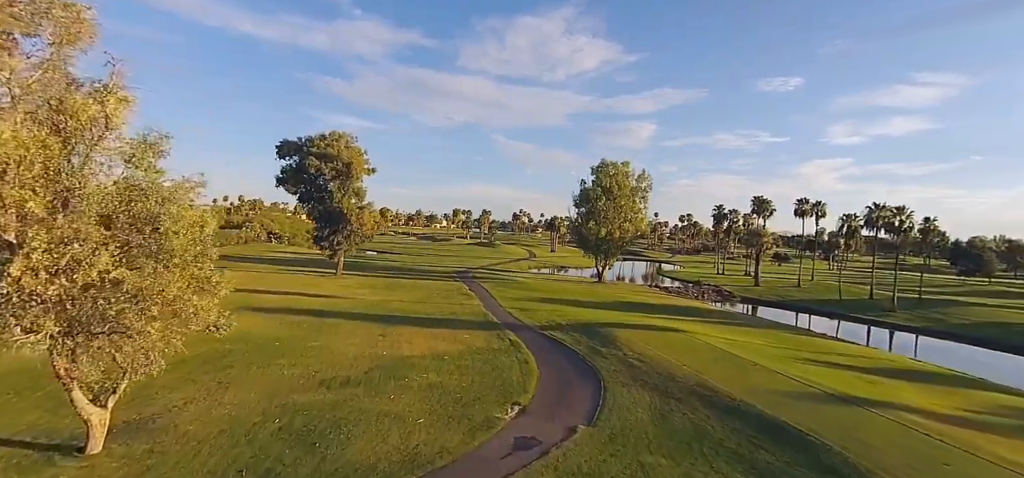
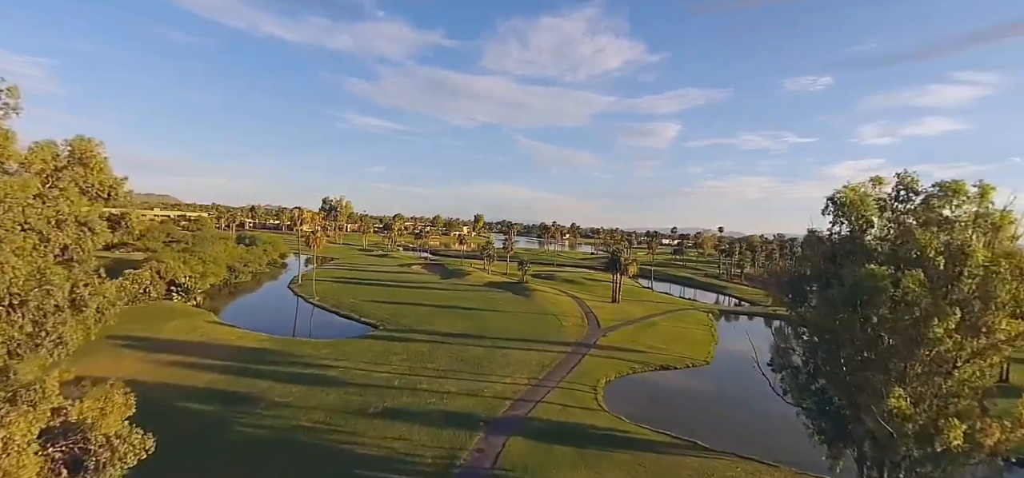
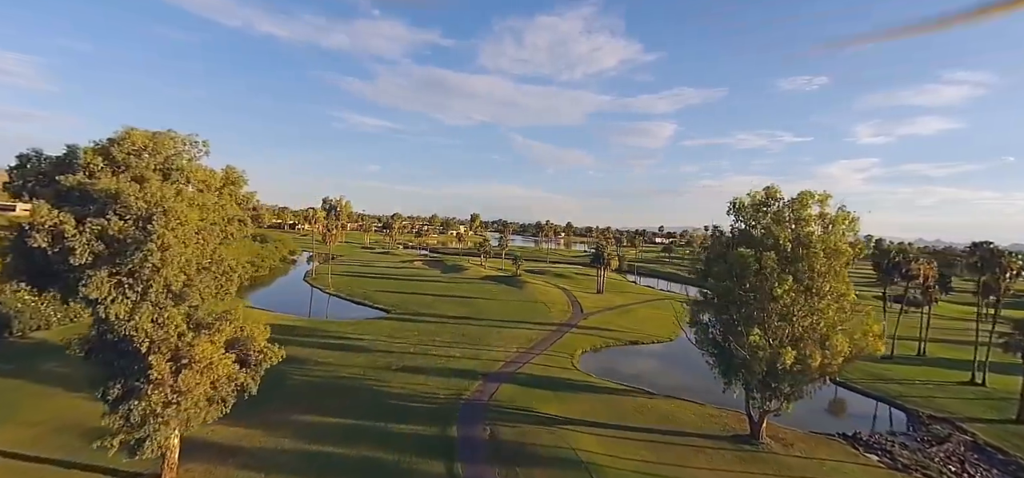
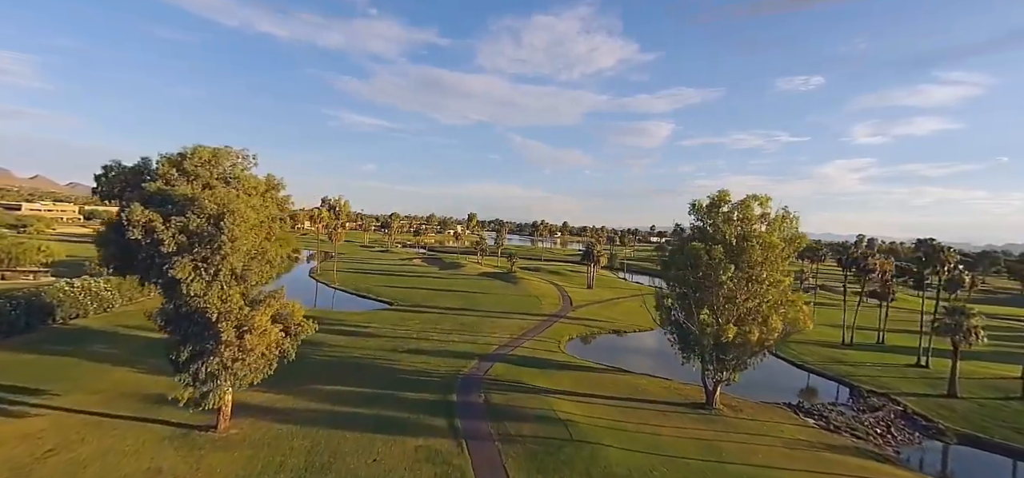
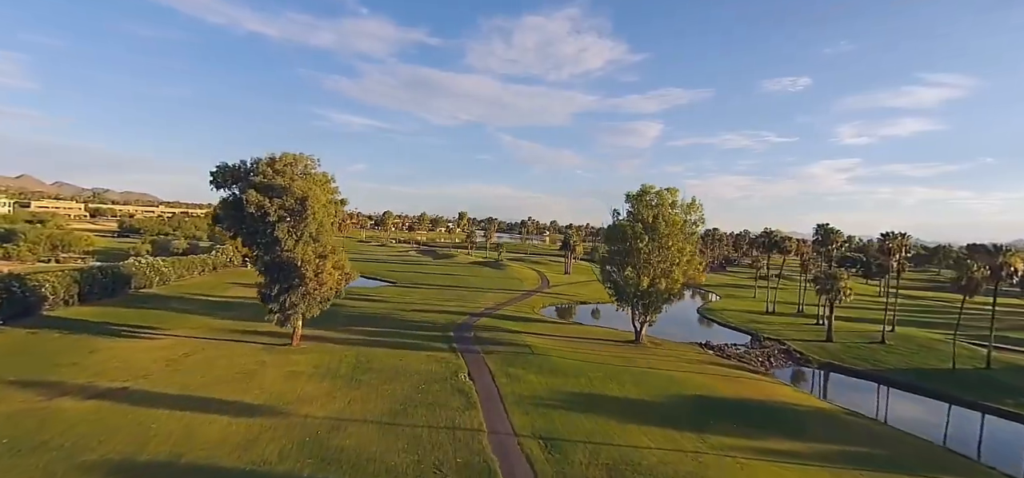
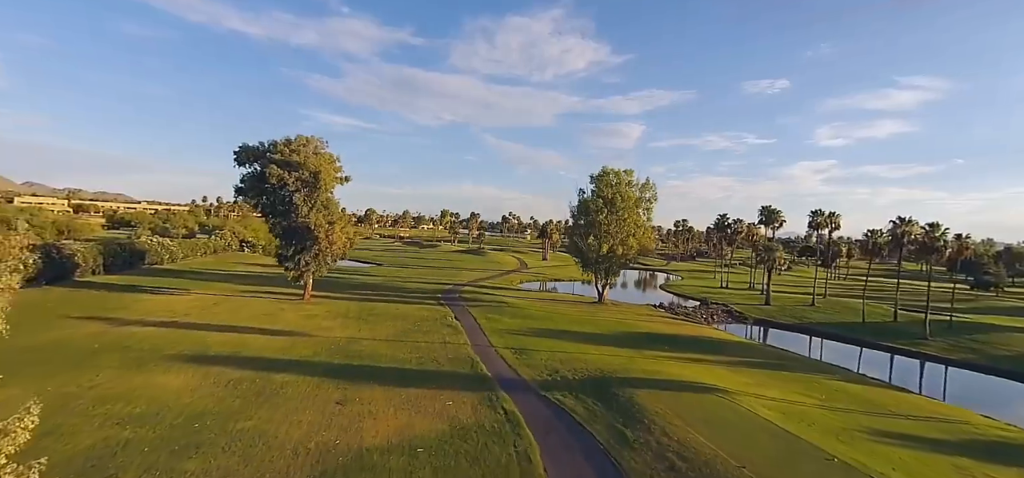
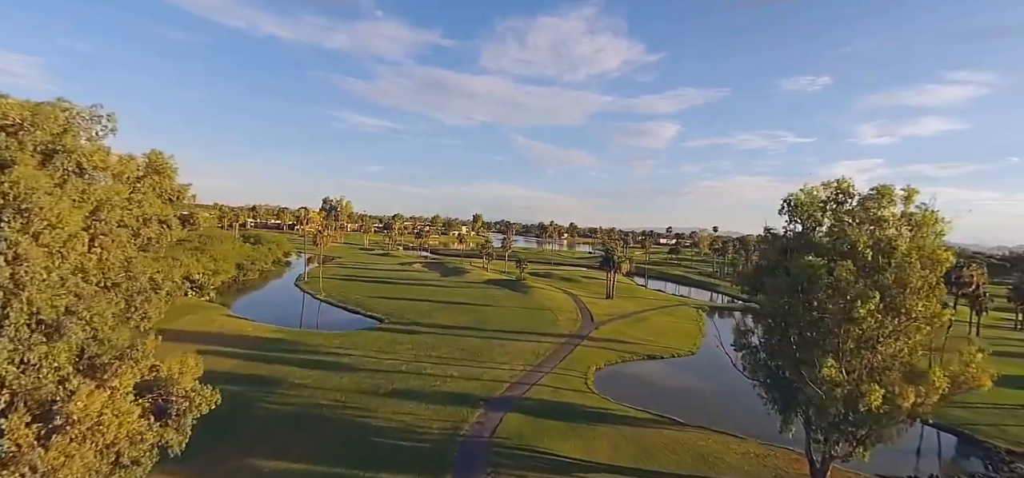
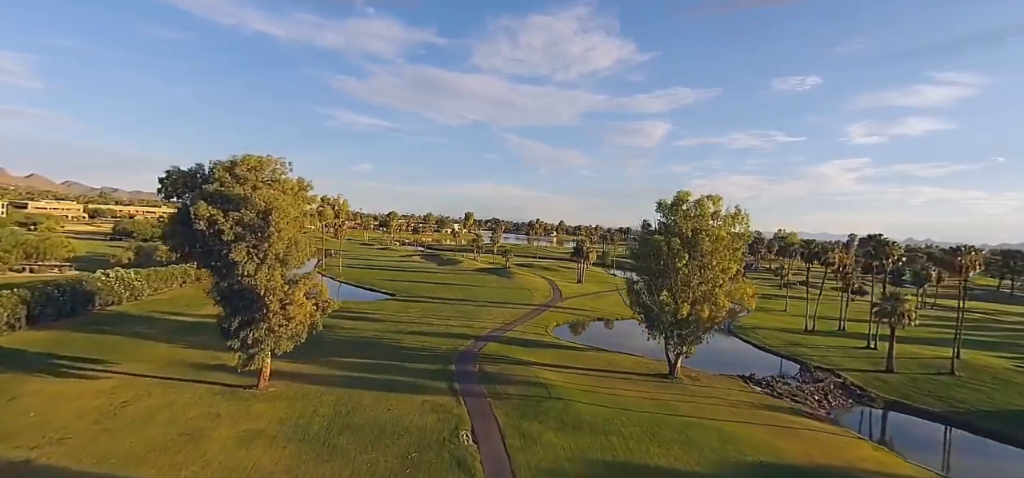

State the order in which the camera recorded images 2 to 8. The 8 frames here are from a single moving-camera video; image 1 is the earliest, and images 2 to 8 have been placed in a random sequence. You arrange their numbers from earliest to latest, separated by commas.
6, 5, 8, 4, 3, 7, 2
